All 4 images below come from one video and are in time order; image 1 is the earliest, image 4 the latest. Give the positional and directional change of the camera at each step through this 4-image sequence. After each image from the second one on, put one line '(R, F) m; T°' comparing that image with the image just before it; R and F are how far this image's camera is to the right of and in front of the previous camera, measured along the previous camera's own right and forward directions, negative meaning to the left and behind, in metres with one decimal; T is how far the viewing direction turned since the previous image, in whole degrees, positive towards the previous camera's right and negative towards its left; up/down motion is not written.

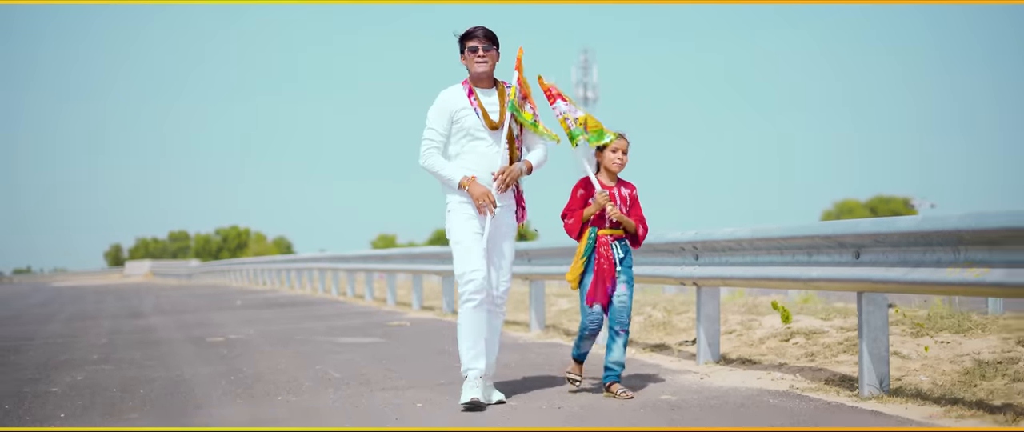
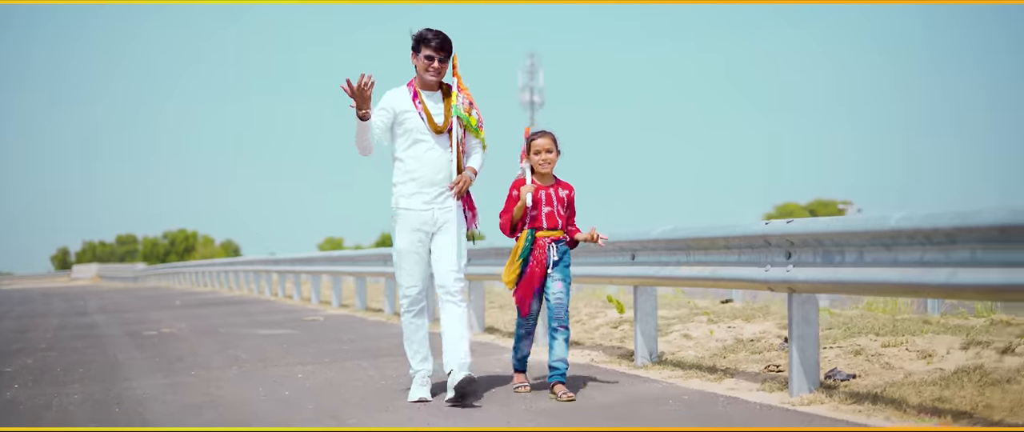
(+0.1, 0.0) m; +3°
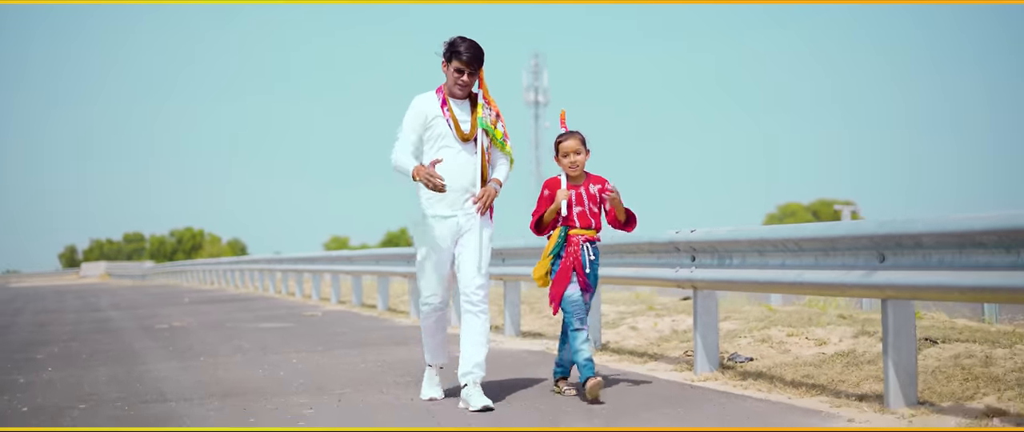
(+0.3, -1.2) m; 0°
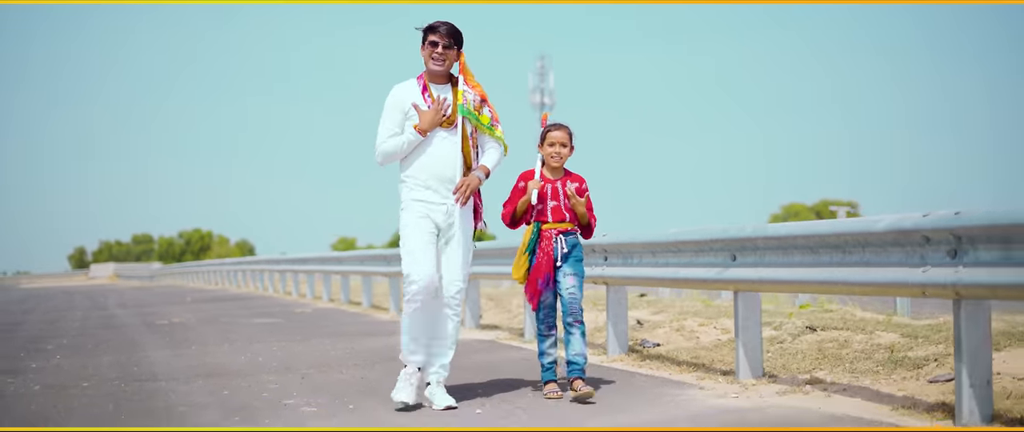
(-0.7, +2.1) m; 0°
